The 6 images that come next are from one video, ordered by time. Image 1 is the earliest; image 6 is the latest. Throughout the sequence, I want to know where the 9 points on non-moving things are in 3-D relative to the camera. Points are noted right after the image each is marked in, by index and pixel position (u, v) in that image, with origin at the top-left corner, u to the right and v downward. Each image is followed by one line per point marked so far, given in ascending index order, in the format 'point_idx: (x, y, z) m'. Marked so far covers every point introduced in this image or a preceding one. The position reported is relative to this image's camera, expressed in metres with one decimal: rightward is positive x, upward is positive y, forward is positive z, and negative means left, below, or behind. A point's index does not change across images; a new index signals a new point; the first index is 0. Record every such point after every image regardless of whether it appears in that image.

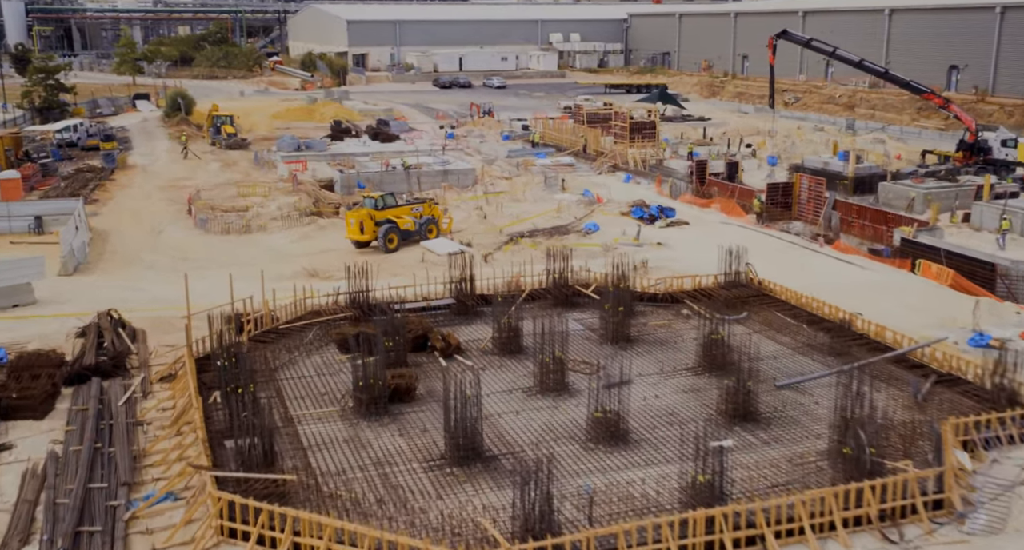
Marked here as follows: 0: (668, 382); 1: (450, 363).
0: (+2.3, -1.5, +13.4) m
1: (-1.0, -1.4, +14.3) m
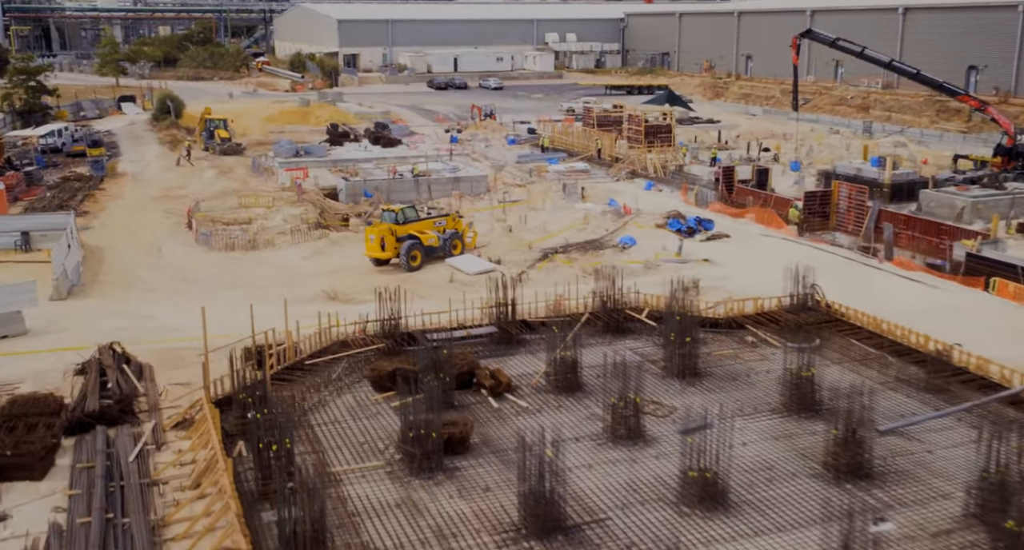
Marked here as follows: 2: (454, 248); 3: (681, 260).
0: (+3.1, -1.9, +11.8) m
1: (-0.1, -1.8, +12.7) m
2: (-1.2, +0.6, +19.6) m
3: (+3.4, +0.3, +18.7) m
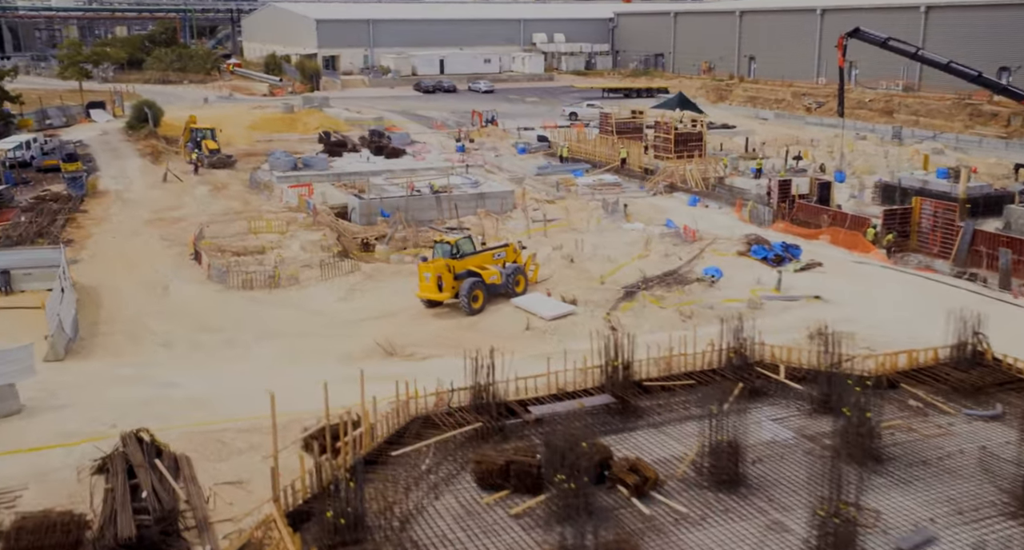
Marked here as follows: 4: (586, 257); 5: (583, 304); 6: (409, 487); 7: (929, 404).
0: (+4.8, -2.6, +9.2) m
1: (+1.5, -2.5, +10.0) m
2: (+0.1, -0.2, +16.8) m
3: (+4.8, -0.4, +16.1) m
4: (+1.6, +0.4, +19.5) m
5: (+1.2, -0.5, +16.0) m
6: (-1.2, -2.4, +10.4) m
7: (+5.5, -1.7, +12.2) m
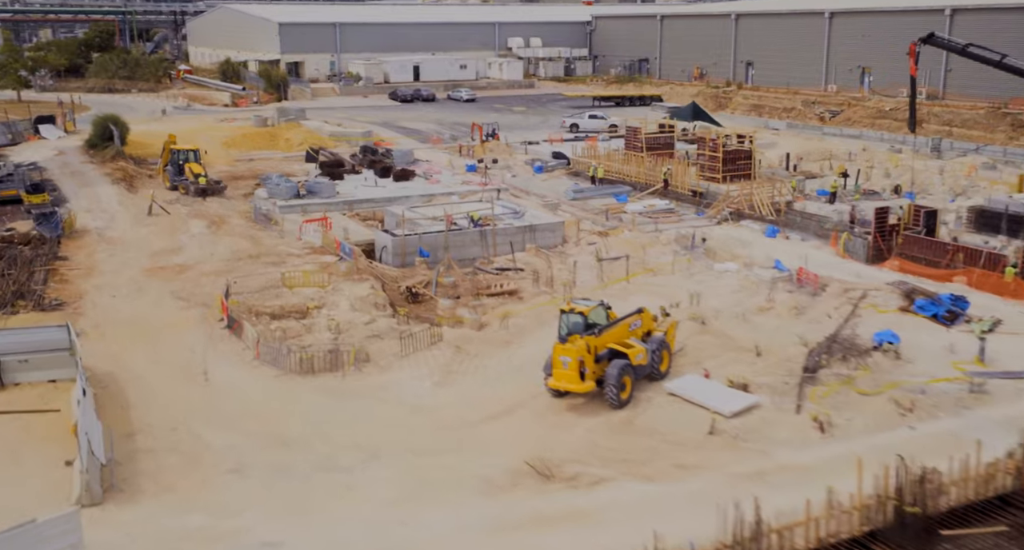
0: (+7.5, -3.6, +6.1) m
1: (+4.1, -3.6, +6.6) m
2: (+2.2, -1.3, +13.4) m
3: (+7.0, -1.4, +13.0) m
4: (+3.5, -0.7, +16.1) m
5: (+3.4, -1.6, +12.6) m
6: (+1.4, -3.5, +6.9) m
7: (+8.0, -2.7, +9.1) m
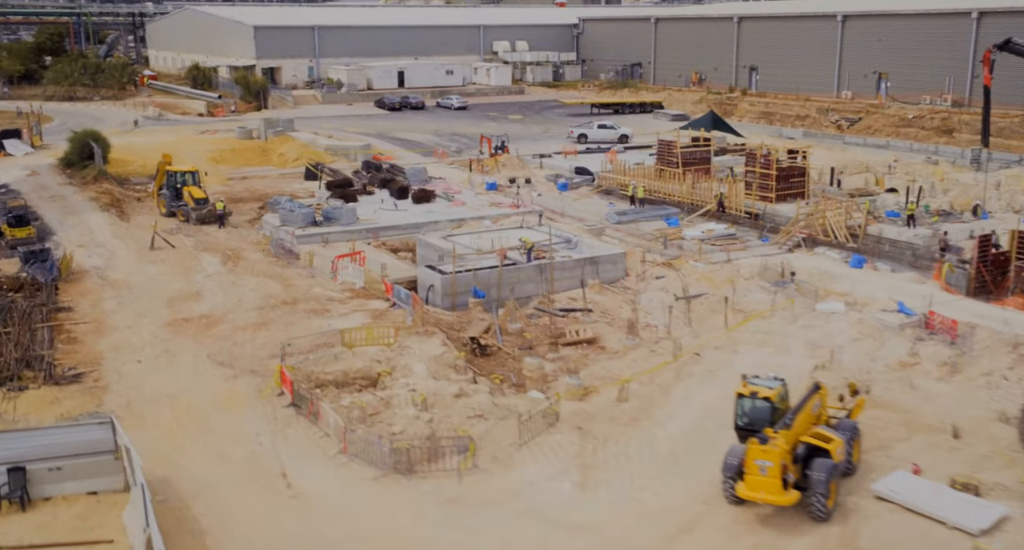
0: (+9.8, -4.4, +4.0) m
1: (+6.4, -4.4, +4.3) m
2: (+4.1, -2.1, +10.9) m
3: (+8.9, -2.2, +10.8) m
4: (+5.2, -1.5, +13.7) m
5: (+5.3, -2.4, +10.3) m
6: (+3.7, -4.4, +4.4) m
7: (+10.1, -3.5, +7.0) m
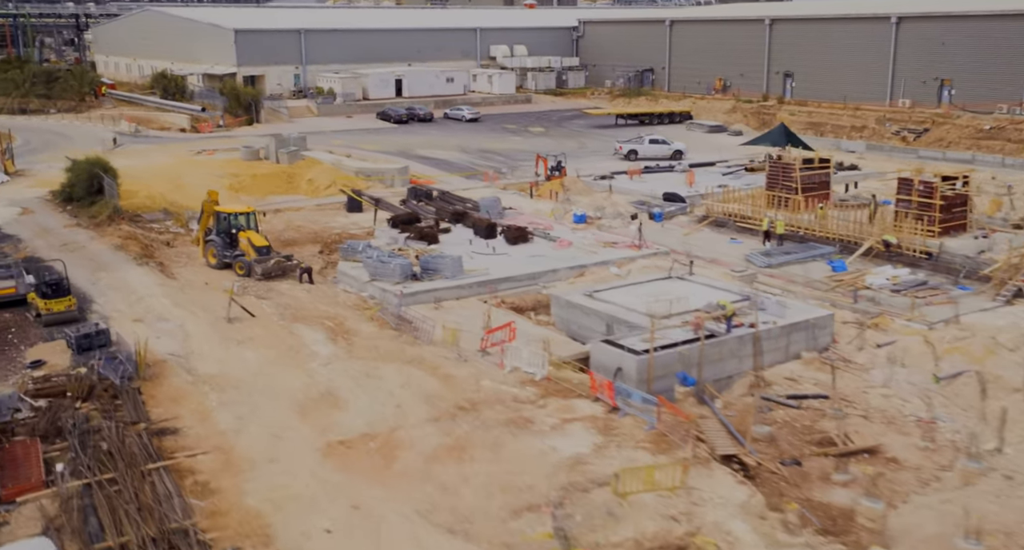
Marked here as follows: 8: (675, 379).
0: (+14.7, -5.5, +0.4) m
1: (+11.3, -5.6, +0.5) m
2: (+8.5, -3.4, +6.9) m
3: (+13.3, -3.3, +7.1) m
4: (+9.4, -2.8, +9.8) m
5: (+9.8, -3.6, +6.4) m
6: (+8.6, -5.6, +0.4) m
7: (+14.8, -4.6, +3.4) m
8: (+2.8, -1.8, +15.4) m
